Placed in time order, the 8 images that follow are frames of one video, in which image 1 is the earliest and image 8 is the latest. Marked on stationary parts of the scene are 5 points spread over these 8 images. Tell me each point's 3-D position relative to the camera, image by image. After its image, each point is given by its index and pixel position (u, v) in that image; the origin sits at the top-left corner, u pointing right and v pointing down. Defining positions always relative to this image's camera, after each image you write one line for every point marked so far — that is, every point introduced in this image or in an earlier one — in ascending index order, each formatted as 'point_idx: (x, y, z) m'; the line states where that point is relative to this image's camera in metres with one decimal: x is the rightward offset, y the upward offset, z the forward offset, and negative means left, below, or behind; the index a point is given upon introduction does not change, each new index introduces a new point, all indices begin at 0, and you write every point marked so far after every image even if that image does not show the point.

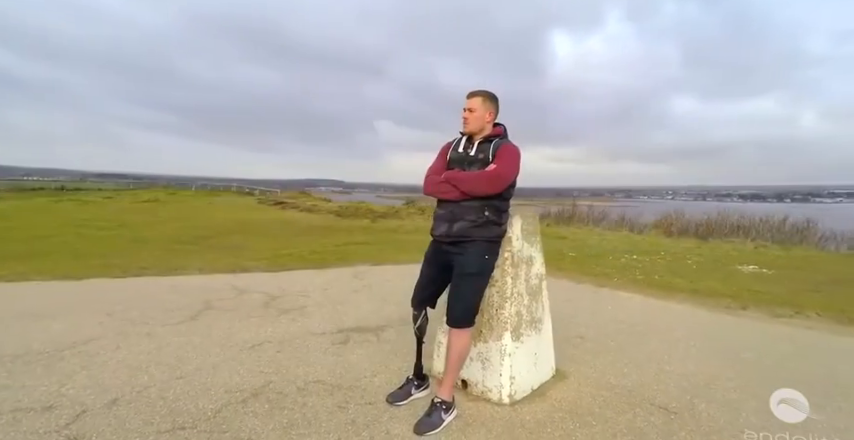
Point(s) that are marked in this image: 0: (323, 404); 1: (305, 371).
0: (-0.7, -1.4, +2.8) m
1: (-1.1, -1.3, +3.3) m
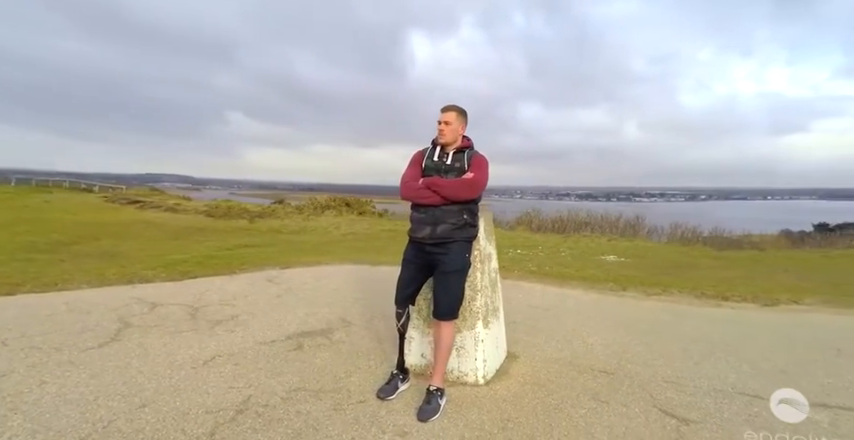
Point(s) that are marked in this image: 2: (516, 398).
0: (-0.8, -1.4, +2.8) m
1: (-1.2, -1.3, +3.2) m
2: (+0.7, -1.5, +3.1) m
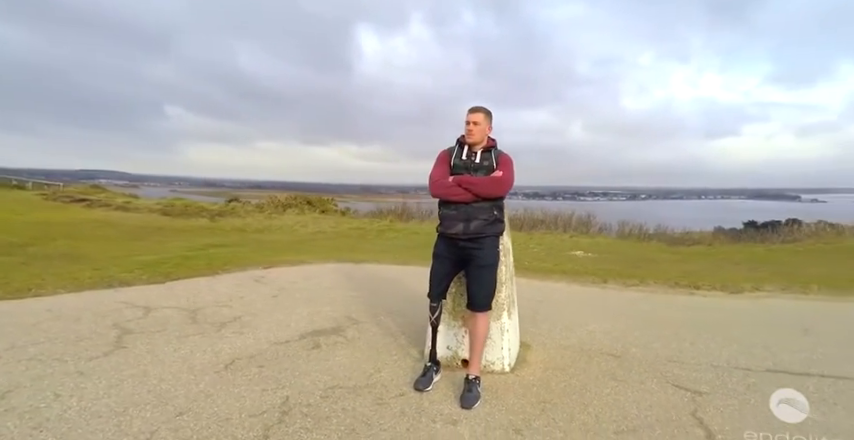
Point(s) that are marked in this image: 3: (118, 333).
0: (-0.5, -1.4, +2.8) m
1: (-1.0, -1.3, +3.1) m
2: (+1.0, -1.4, +3.3) m
3: (-2.9, -1.1, +3.6) m
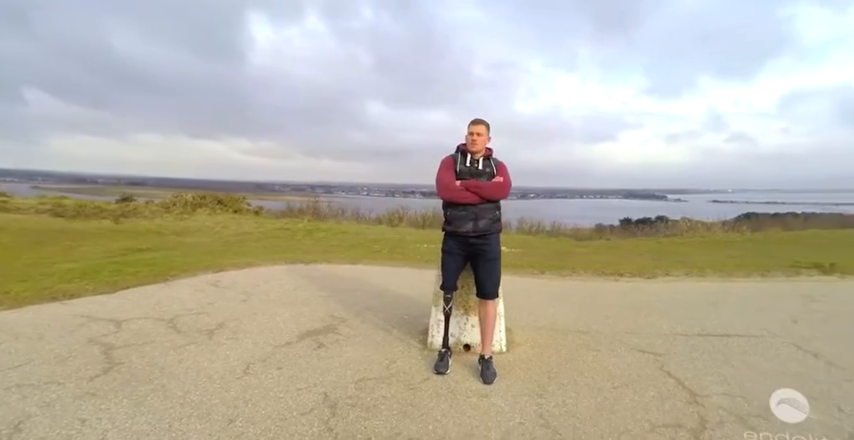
0: (-0.2, -1.4, +3.1) m
1: (-0.8, -1.3, +3.3) m
2: (+1.1, -1.4, +3.9) m
3: (-2.8, -1.1, +3.3) m
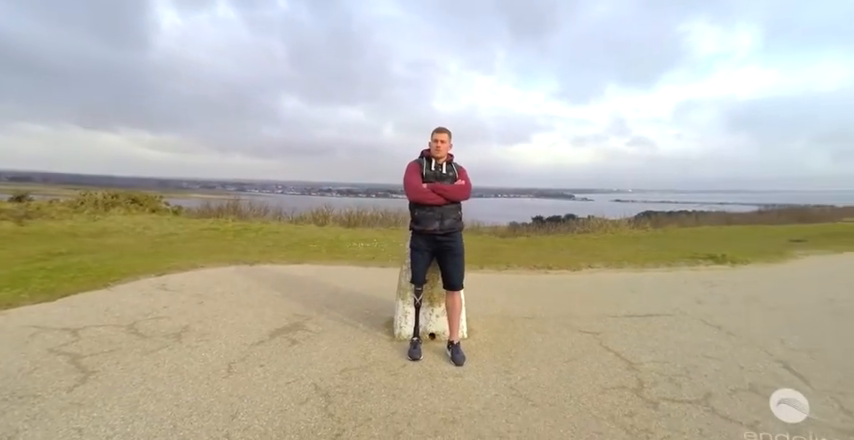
0: (-0.4, -1.4, +3.4) m
1: (-1.0, -1.3, +3.4) m
2: (+0.8, -1.4, +4.3) m
3: (-2.9, -1.1, +3.1) m
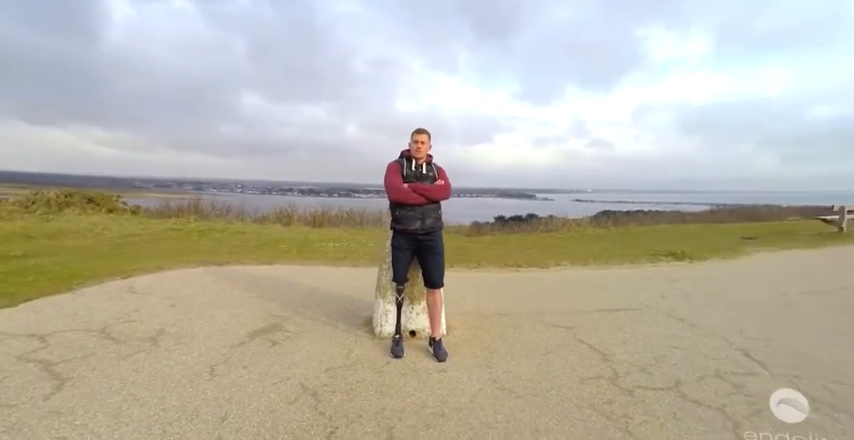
0: (-0.5, -1.4, +3.4) m
1: (-1.1, -1.3, +3.5) m
2: (+0.5, -1.4, +4.5) m
3: (-3.1, -1.1, +3.0) m
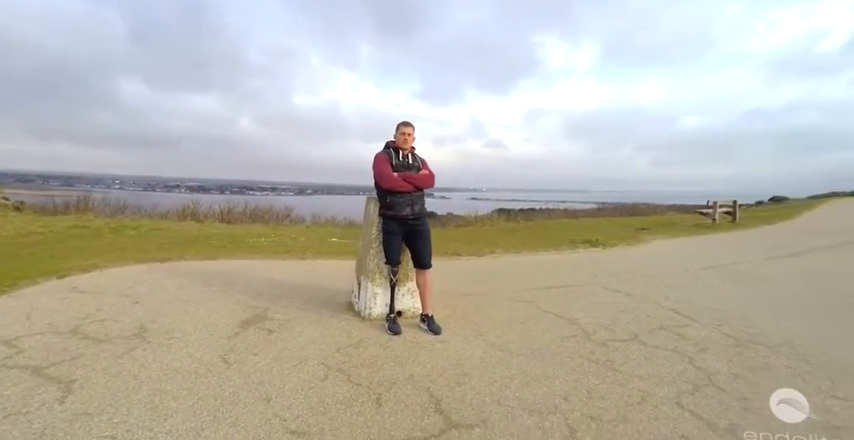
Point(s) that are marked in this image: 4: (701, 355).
0: (-0.5, -1.2, +3.6) m
1: (-1.1, -1.2, +3.6) m
2: (+0.4, -1.2, +4.9) m
3: (-2.9, -1.1, +2.8) m
4: (+2.4, -1.2, +3.4) m
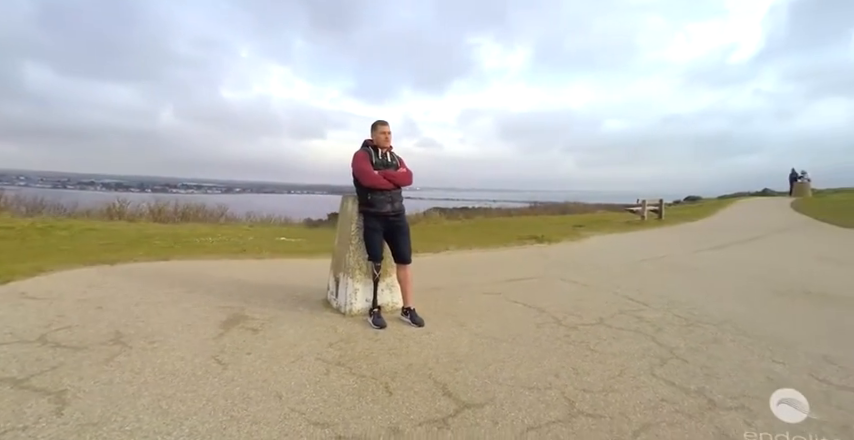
0: (-0.6, -1.2, +3.7) m
1: (-1.1, -1.2, +3.6) m
2: (+0.1, -1.2, +5.1) m
3: (-2.8, -1.1, +2.6) m
4: (+2.4, -1.1, +3.9) m
